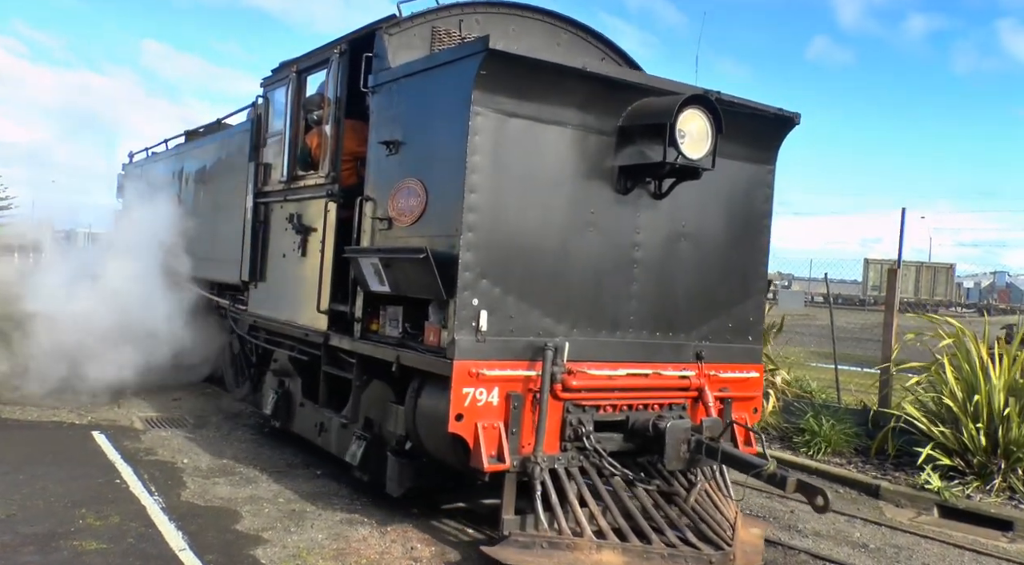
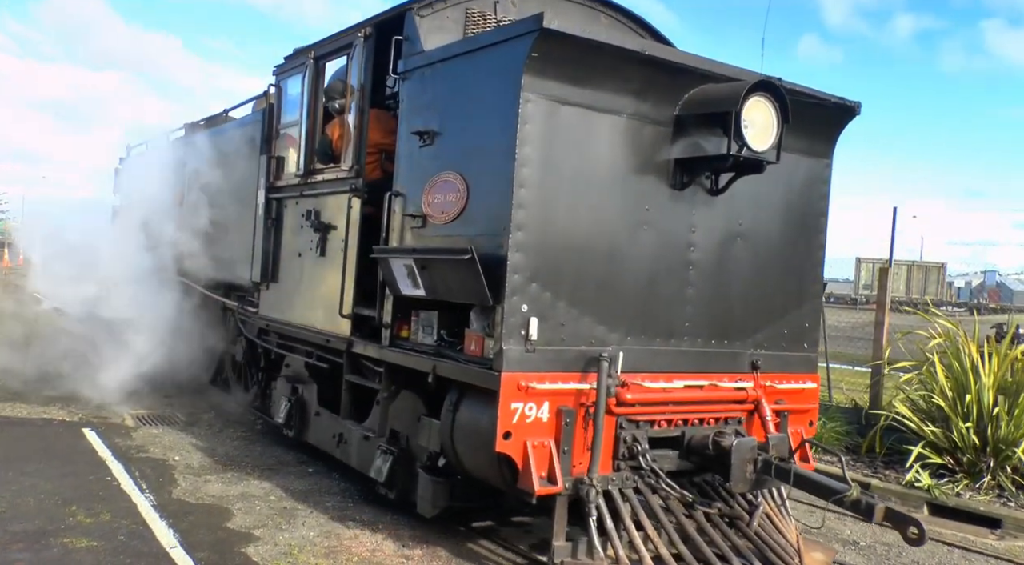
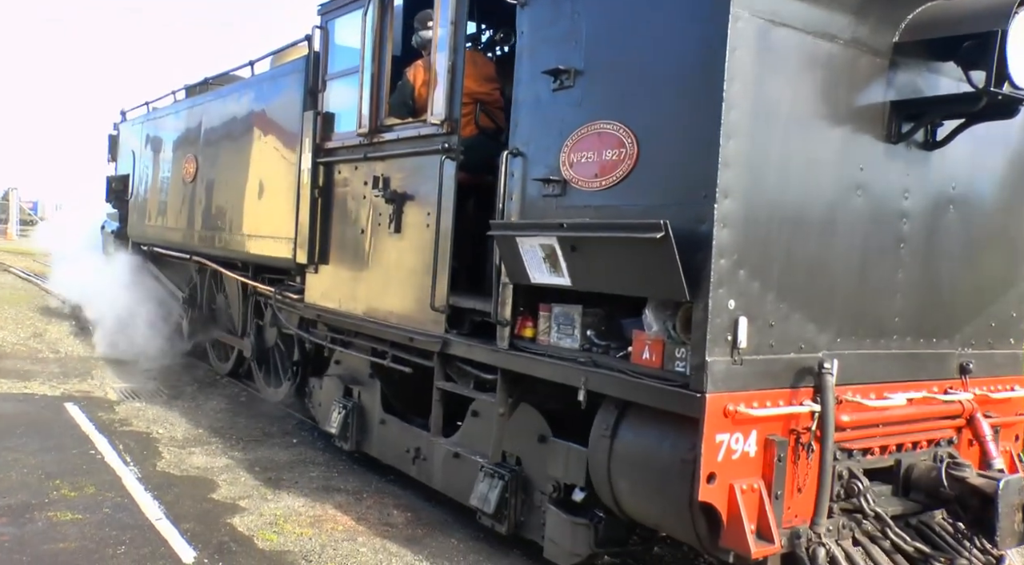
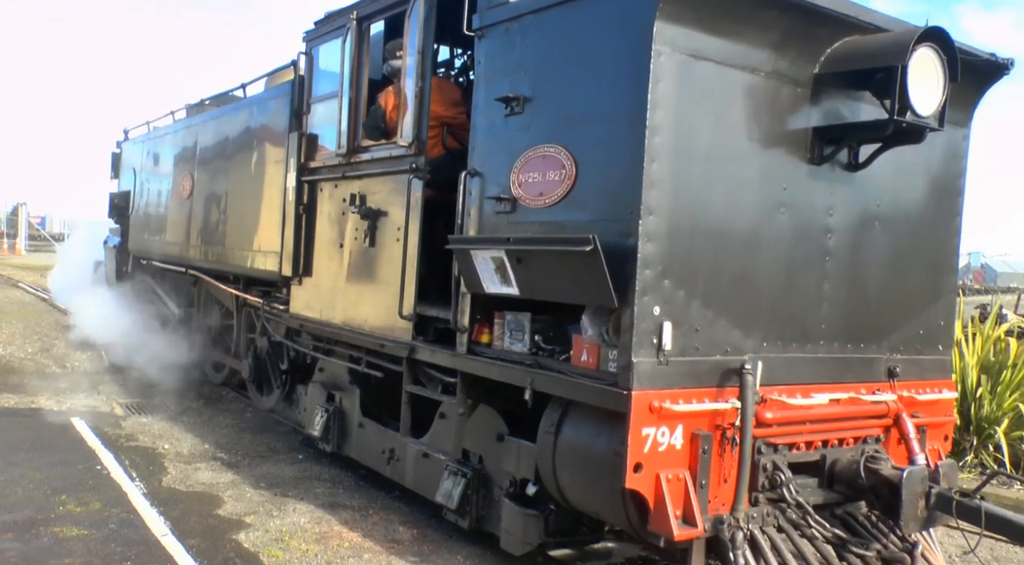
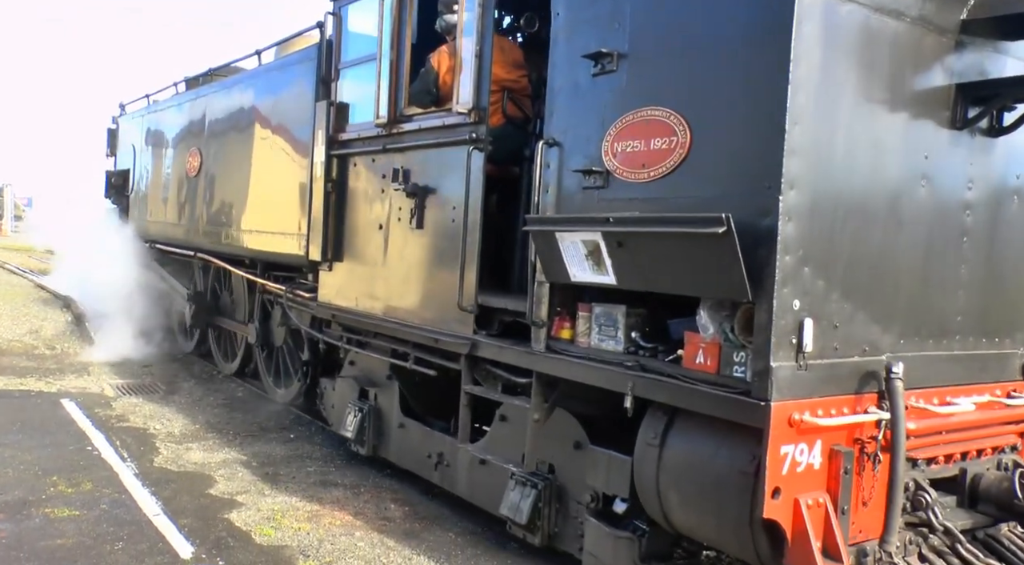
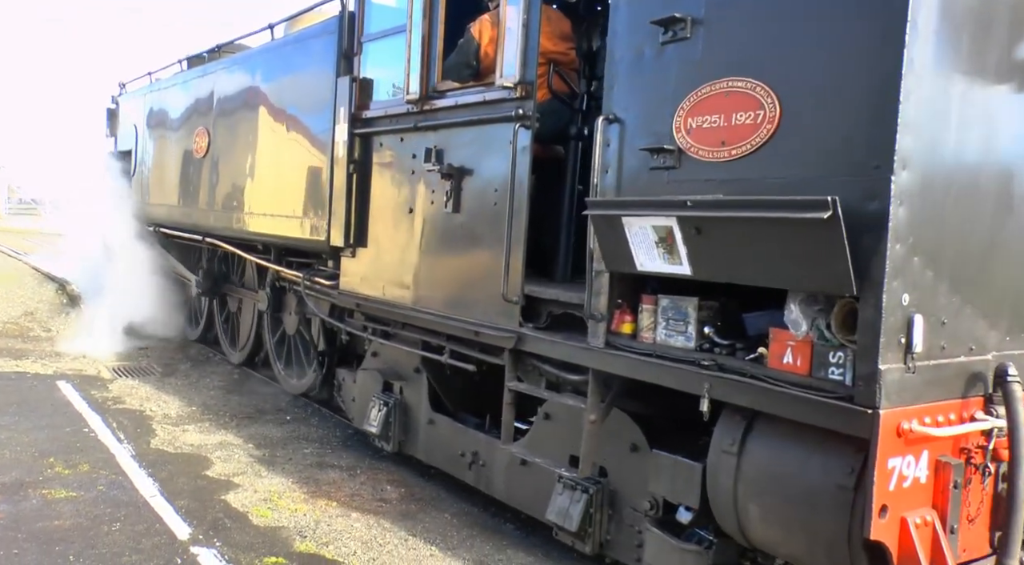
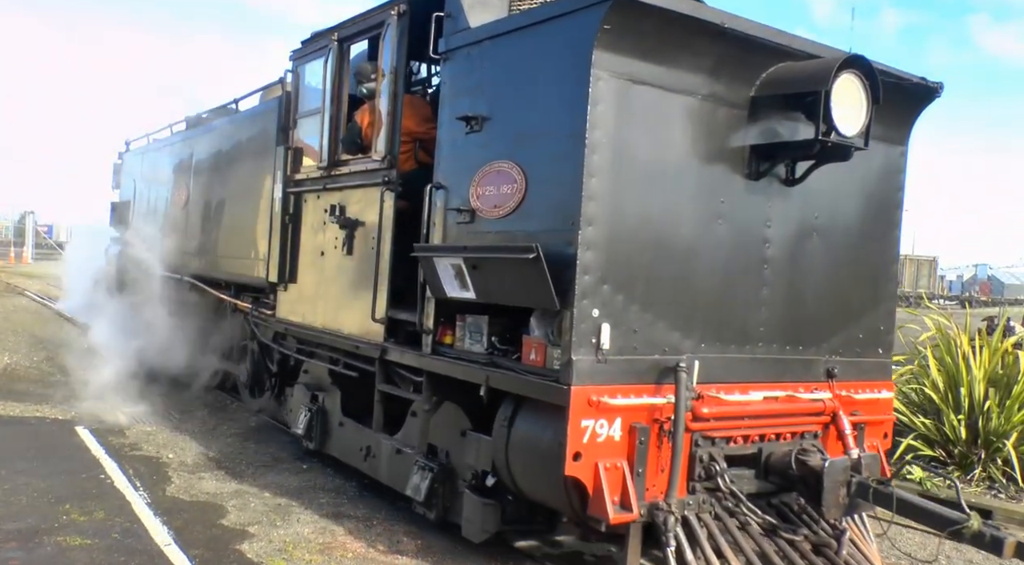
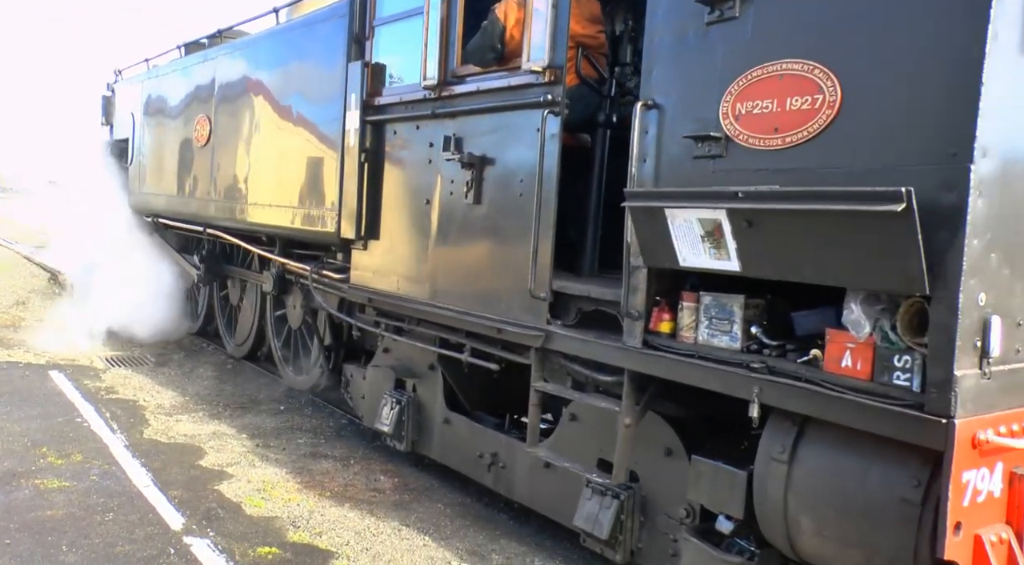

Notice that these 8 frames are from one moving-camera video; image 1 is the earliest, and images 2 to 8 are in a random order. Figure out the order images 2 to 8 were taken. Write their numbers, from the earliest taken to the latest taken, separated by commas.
2, 7, 4, 3, 5, 6, 8
